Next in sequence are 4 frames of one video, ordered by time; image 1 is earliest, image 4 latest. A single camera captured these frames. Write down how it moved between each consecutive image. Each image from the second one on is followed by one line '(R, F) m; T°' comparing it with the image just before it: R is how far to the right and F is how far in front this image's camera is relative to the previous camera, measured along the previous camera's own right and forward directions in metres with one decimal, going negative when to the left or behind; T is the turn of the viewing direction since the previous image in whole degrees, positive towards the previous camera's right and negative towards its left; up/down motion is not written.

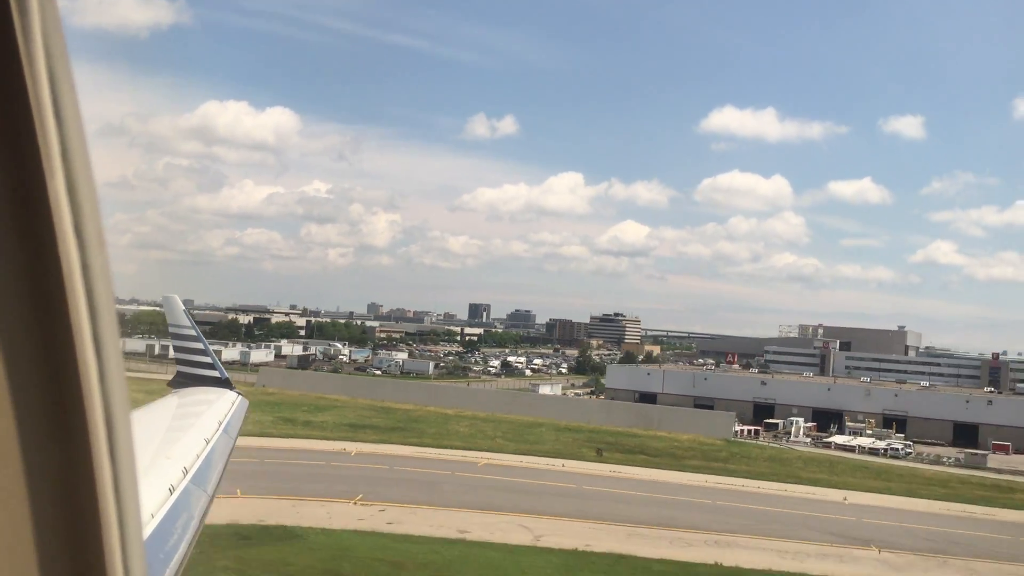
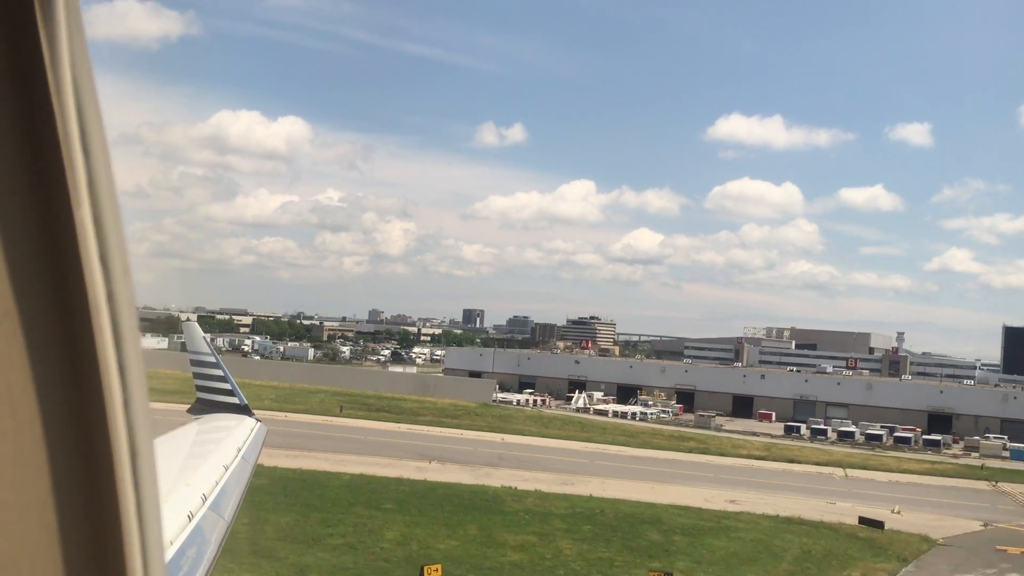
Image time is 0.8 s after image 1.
(+9.8, -4.2) m; -1°
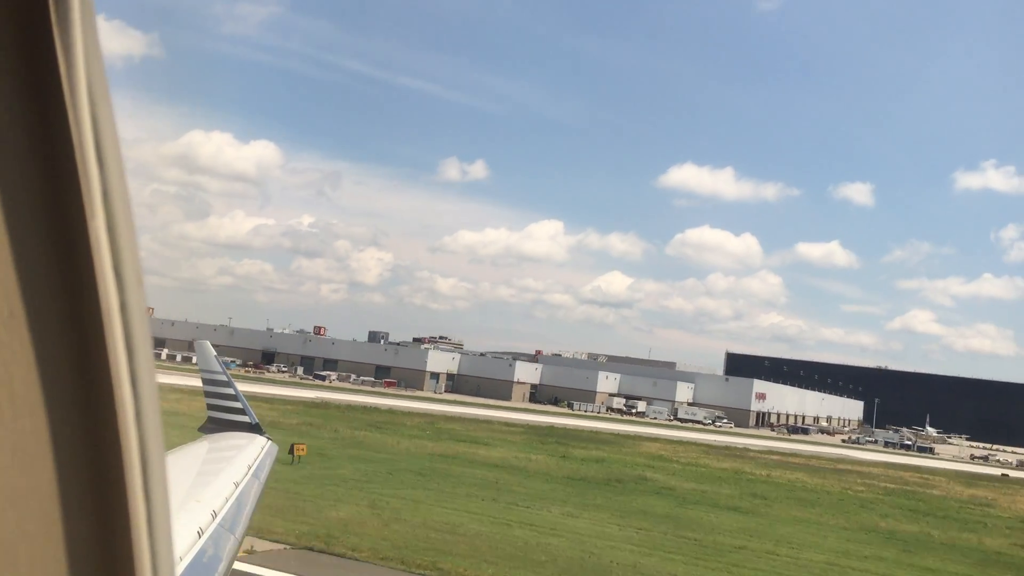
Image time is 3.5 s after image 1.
(+31.3, -14.7) m; +2°
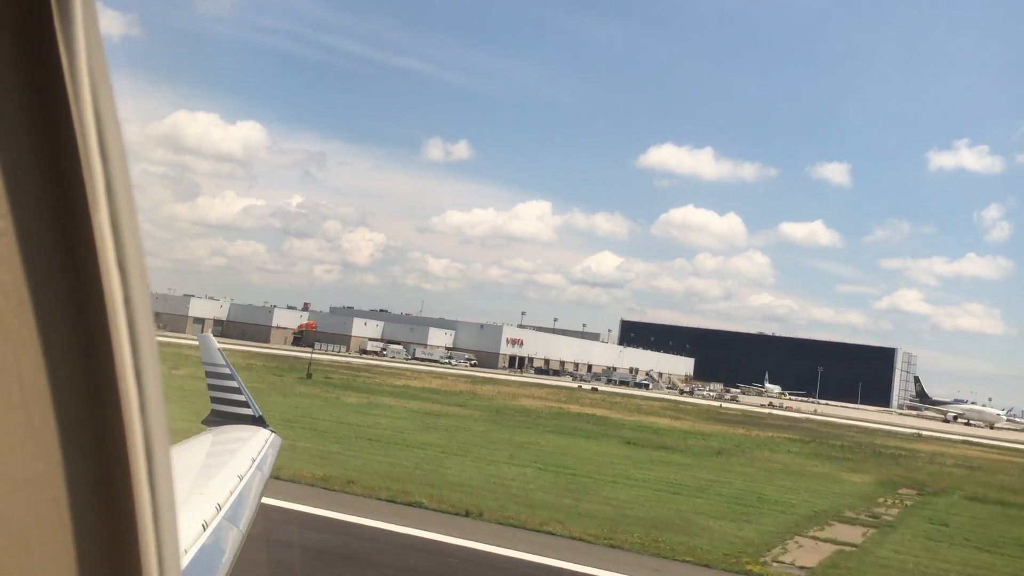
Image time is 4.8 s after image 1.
(+14.2, -6.8) m; +1°
